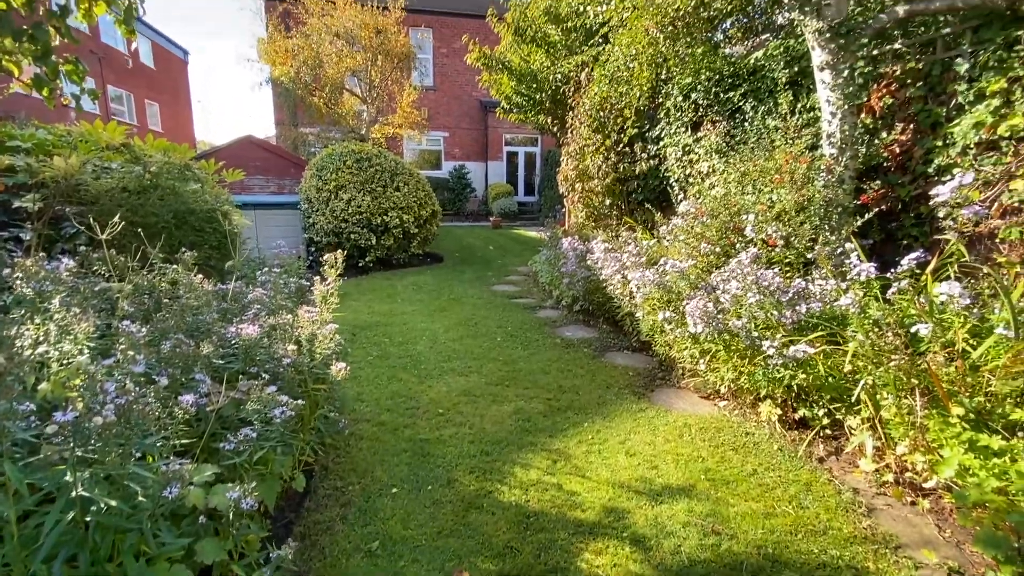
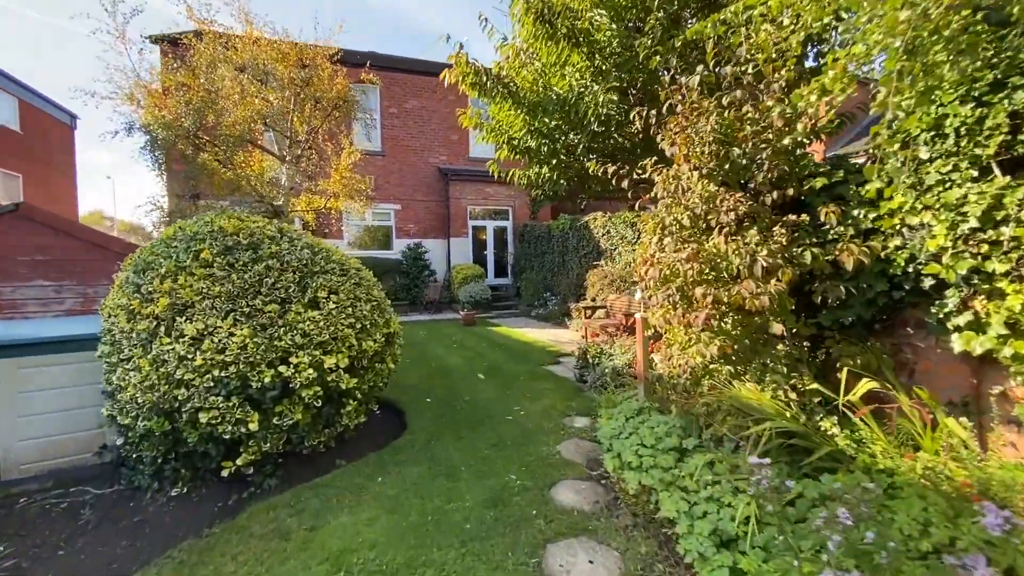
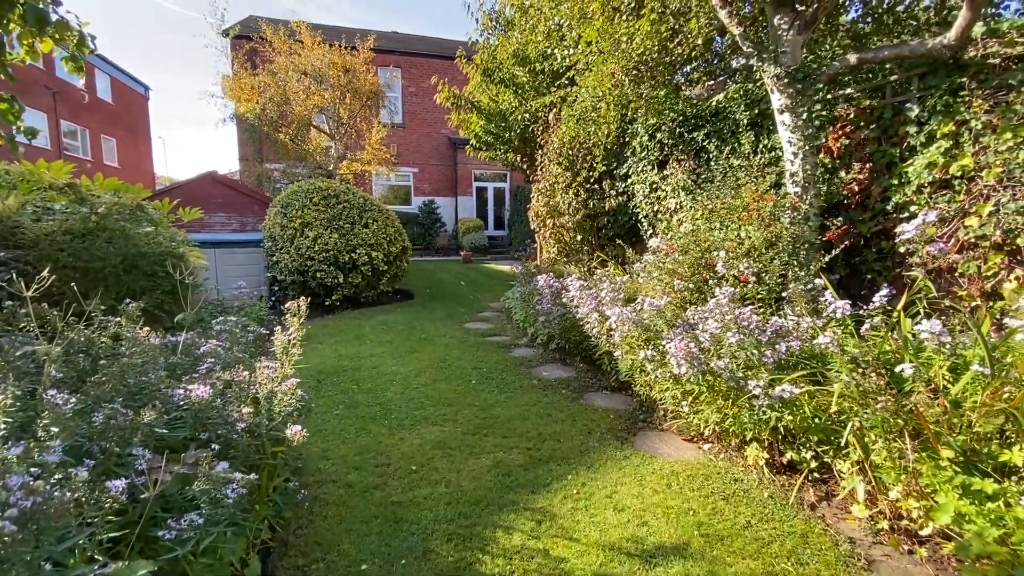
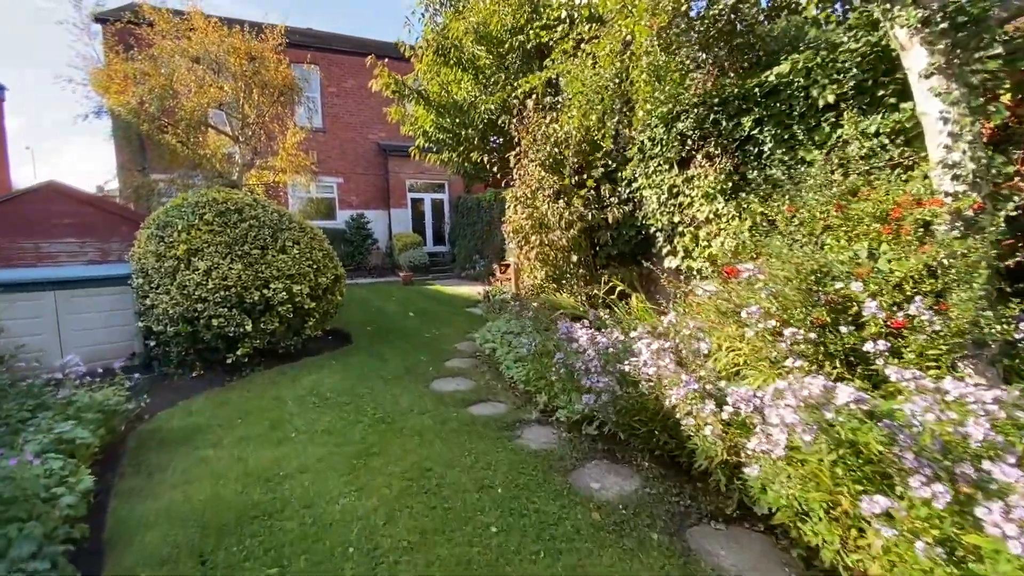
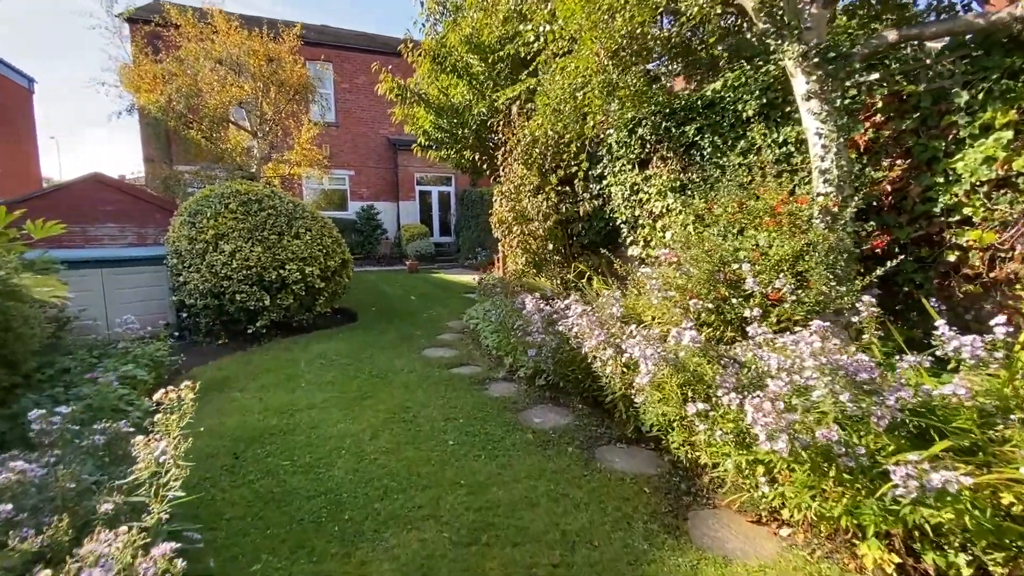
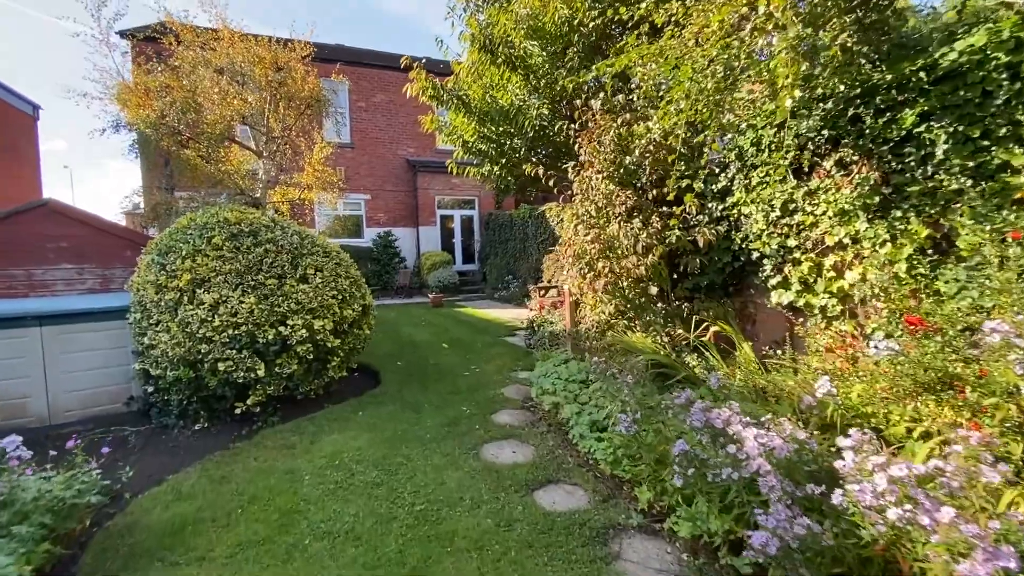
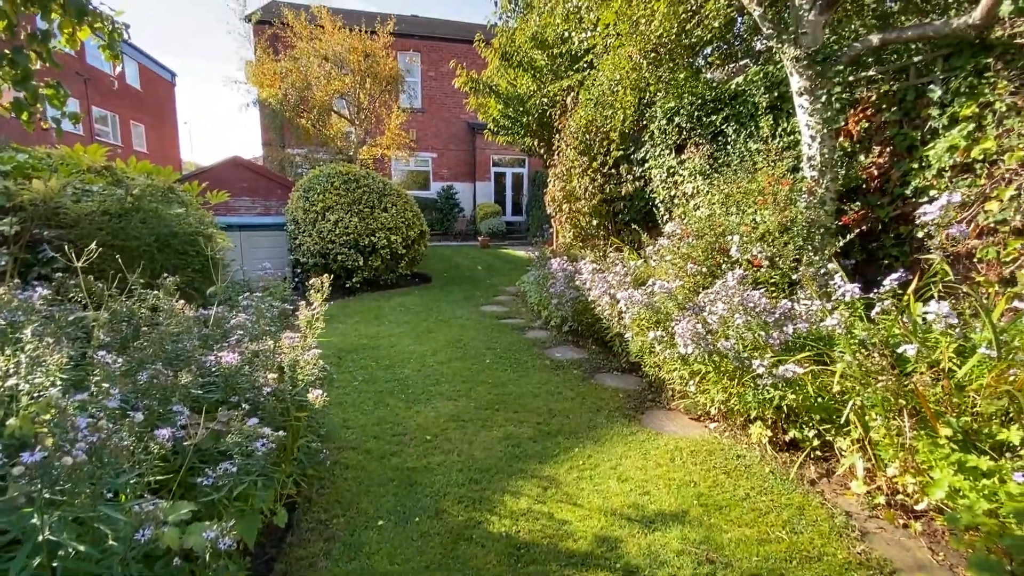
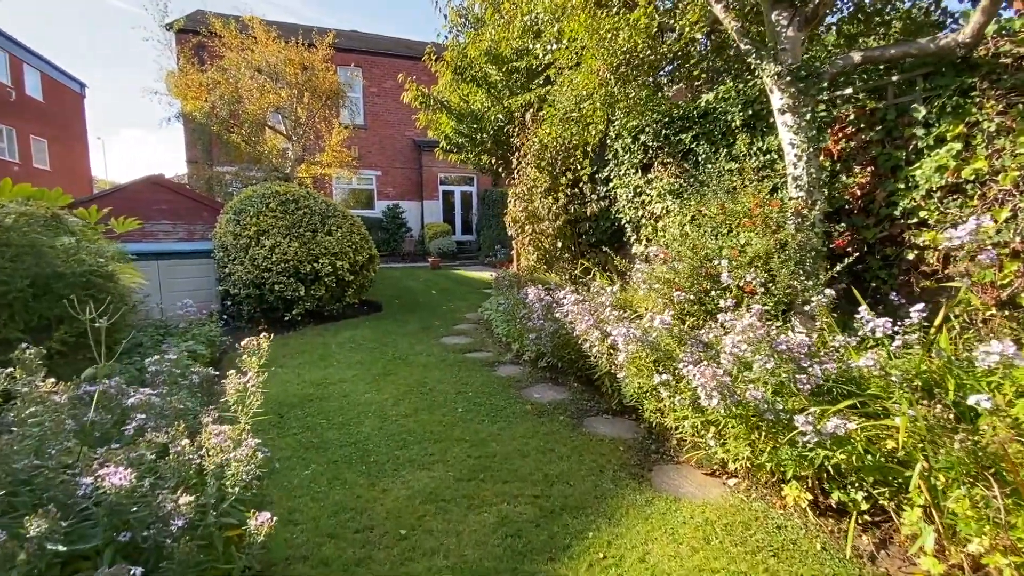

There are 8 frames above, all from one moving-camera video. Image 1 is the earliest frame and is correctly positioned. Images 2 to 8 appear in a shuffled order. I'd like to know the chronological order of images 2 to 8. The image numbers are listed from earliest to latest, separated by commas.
7, 3, 8, 5, 4, 6, 2
